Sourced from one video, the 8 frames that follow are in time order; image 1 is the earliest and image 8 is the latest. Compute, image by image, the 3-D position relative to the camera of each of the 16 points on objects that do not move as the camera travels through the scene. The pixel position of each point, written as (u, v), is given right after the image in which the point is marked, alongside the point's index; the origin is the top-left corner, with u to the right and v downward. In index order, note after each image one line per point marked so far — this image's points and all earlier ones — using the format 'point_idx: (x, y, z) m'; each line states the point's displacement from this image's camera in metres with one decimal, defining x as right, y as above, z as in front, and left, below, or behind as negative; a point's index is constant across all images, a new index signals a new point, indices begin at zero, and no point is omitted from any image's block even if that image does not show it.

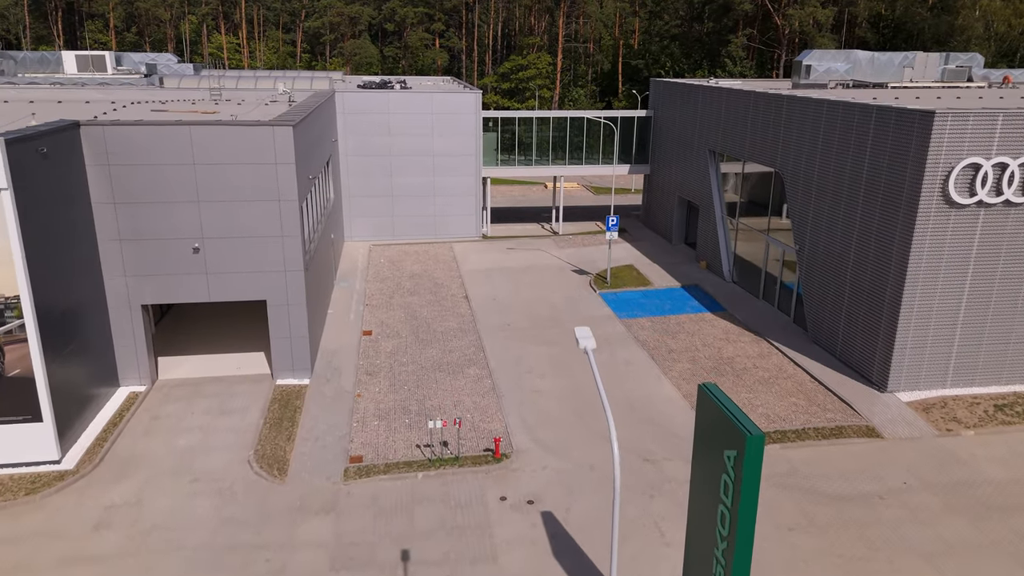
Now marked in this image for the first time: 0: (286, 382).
0: (-5.7, -2.4, +18.2) m
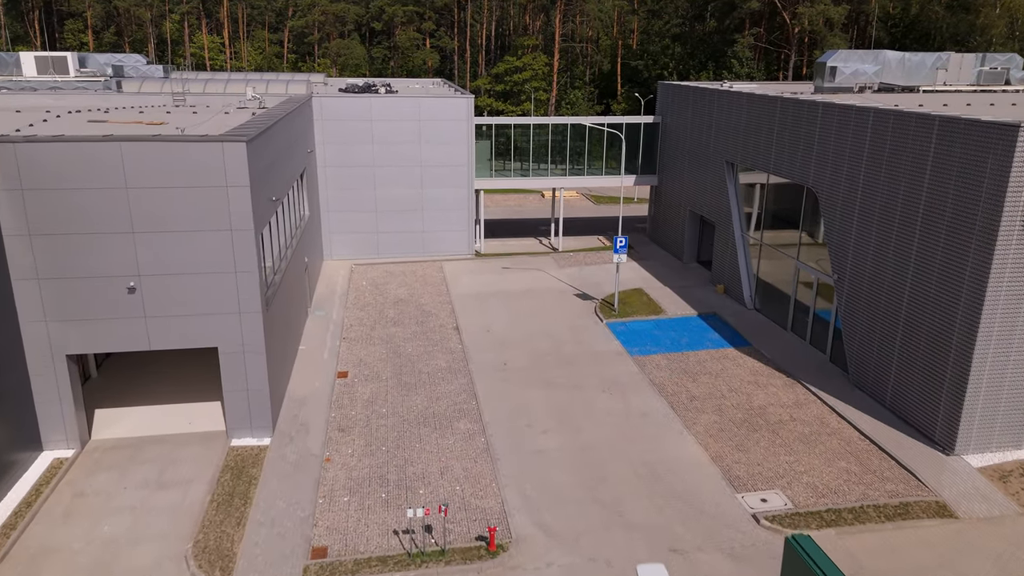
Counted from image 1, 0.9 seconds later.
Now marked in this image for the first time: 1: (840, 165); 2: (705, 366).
0: (-5.8, -3.3, +15.4) m
1: (+8.2, +3.1, +18.0) m
2: (+5.1, -2.1, +19.0) m
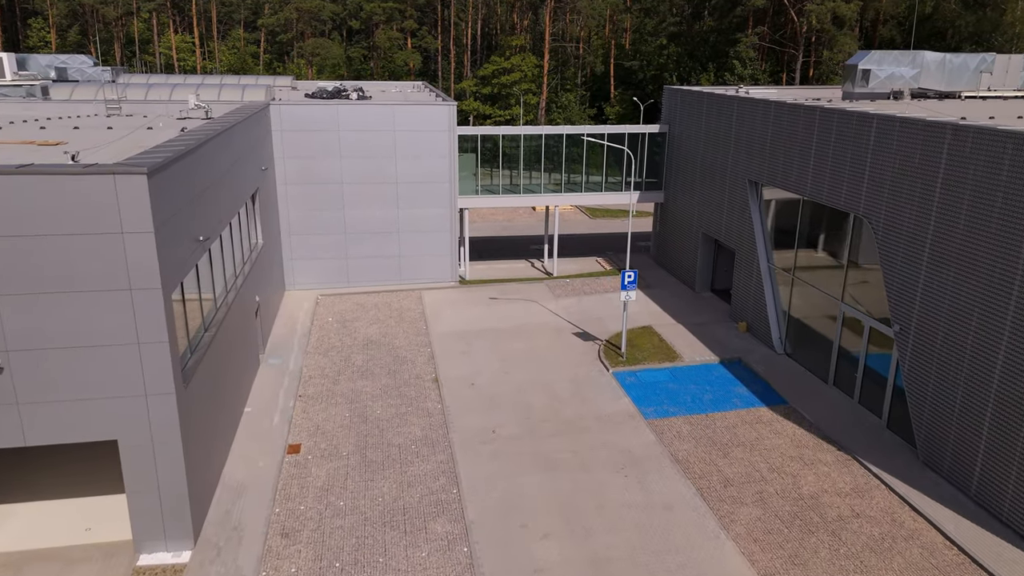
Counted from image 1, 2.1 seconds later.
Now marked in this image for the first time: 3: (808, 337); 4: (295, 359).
0: (-5.9, -4.5, +11.9) m
1: (+8.0, +2.0, +14.7) m
2: (+4.9, -3.2, +15.6) m
3: (+7.7, -1.3, +18.7) m
4: (-6.0, -2.0, +19.7) m
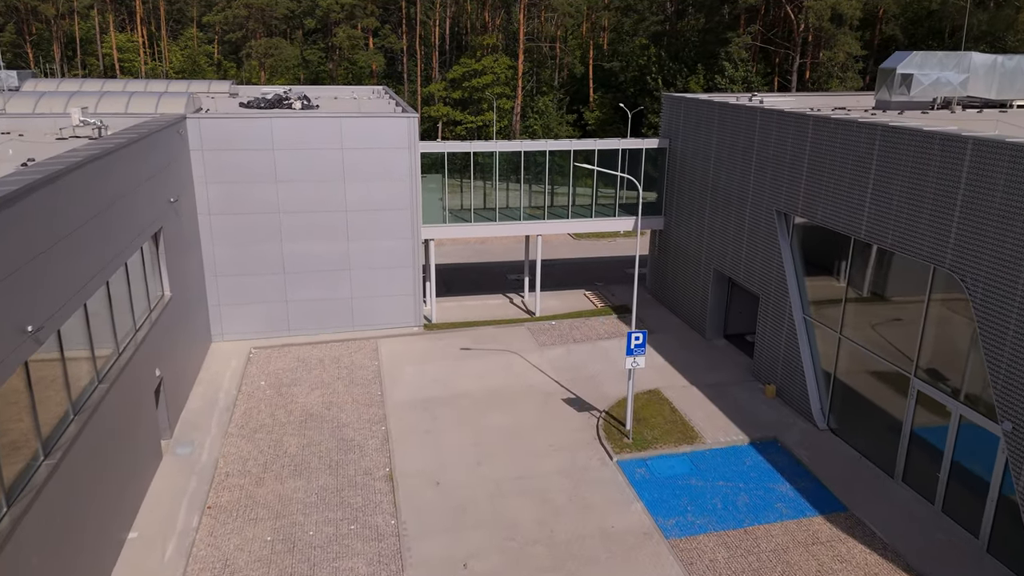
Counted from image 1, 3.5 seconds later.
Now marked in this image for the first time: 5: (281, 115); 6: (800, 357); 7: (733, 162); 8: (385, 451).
0: (-6.1, -6.0, +7.6) m
1: (+7.6, +0.7, +10.9) m
2: (+4.5, -4.5, +11.7) m
3: (+7.2, -2.5, +14.9) m
4: (-6.5, -3.4, +15.4) m
5: (-6.3, +4.7, +19.5) m
6: (+6.6, -1.6, +16.3) m
7: (+5.9, +3.3, +19.0) m
8: (-2.7, -3.5, +15.2) m
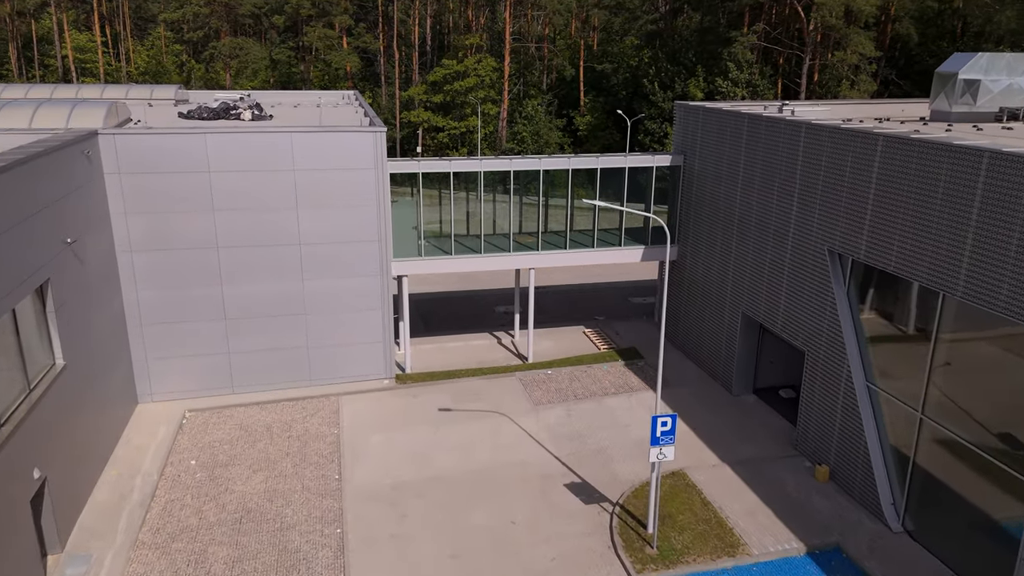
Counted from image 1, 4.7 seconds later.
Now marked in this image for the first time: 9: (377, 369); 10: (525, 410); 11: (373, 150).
0: (-6.1, -7.1, +4.1) m
1: (+7.5, -0.4, +7.6) m
2: (+4.5, -5.6, +8.4) m
3: (+7.1, -3.6, +11.6) m
4: (-6.7, -4.6, +11.9) m
5: (-6.6, +3.5, +16.0) m
6: (+6.4, -2.7, +13.1) m
7: (+5.6, +2.2, +15.7) m
8: (-2.9, -4.6, +11.8) m
9: (-3.5, -2.1, +18.4) m
10: (+0.3, -2.9, +16.8) m
11: (-3.3, +3.2, +16.9) m
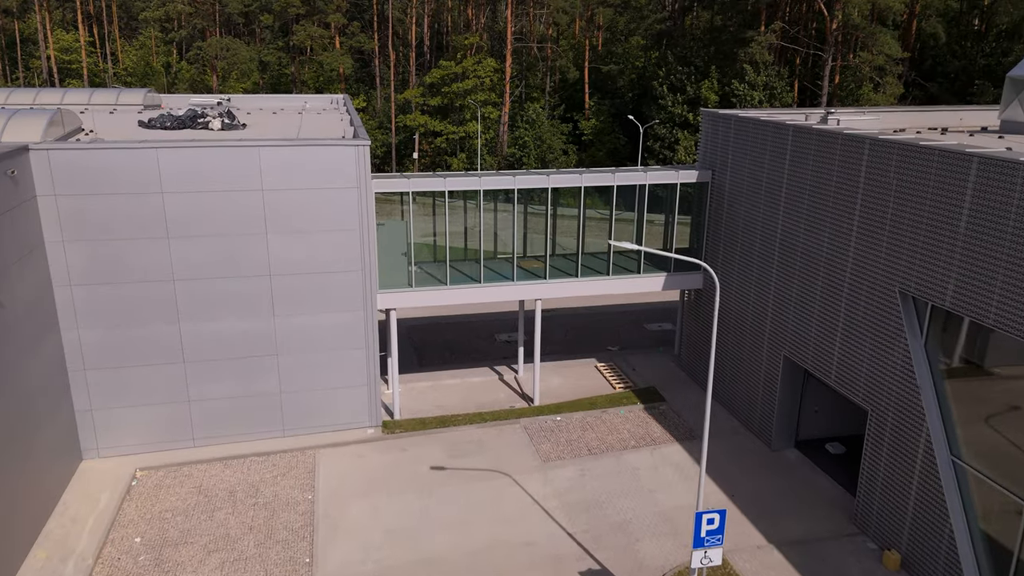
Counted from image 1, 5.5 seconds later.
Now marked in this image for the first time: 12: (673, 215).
0: (-6.1, -7.9, +1.7) m
1: (+7.6, -1.2, +5.3) m
2: (+4.6, -6.4, +6.0) m
3: (+7.2, -4.4, +9.3) m
4: (-6.6, -5.4, +9.5) m
5: (-6.5, +2.7, +13.6) m
6: (+6.5, -3.4, +10.7) m
7: (+5.7, +1.5, +13.3) m
8: (-2.8, -5.4, +9.4) m
9: (-3.4, -2.9, +16.1) m
10: (+0.4, -3.7, +14.5) m
11: (-3.2, +2.4, +14.6) m
12: (+3.9, +1.8, +17.2) m
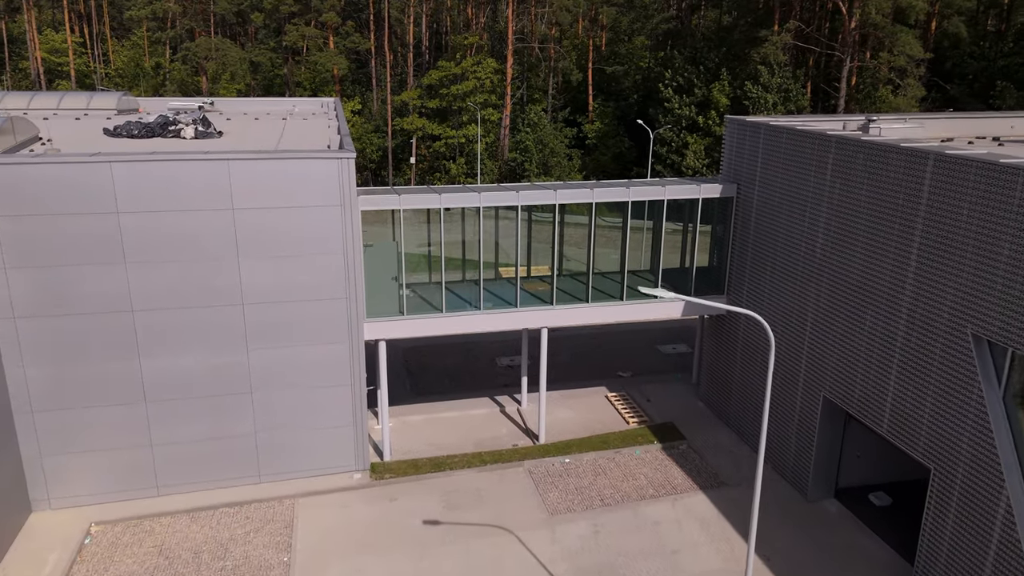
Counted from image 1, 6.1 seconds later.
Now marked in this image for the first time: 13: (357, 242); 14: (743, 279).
0: (-6.0, -8.5, 0.0) m
1: (+7.7, -1.7, +3.6) m
2: (+4.6, -6.9, +4.4) m
3: (+7.2, -5.0, +7.6) m
4: (-6.5, -5.9, +7.9) m
5: (-6.4, +2.2, +12.0) m
6: (+6.5, -4.0, +9.0) m
7: (+5.7, +0.9, +11.7) m
8: (-2.7, -5.9, +7.8) m
9: (-3.3, -3.4, +14.4) m
10: (+0.4, -4.2, +12.8) m
11: (-3.1, +1.9, +12.9) m
12: (+3.9, +1.2, +15.6) m
13: (-2.9, +0.9, +13.2) m
14: (+4.9, +0.3, +15.4) m
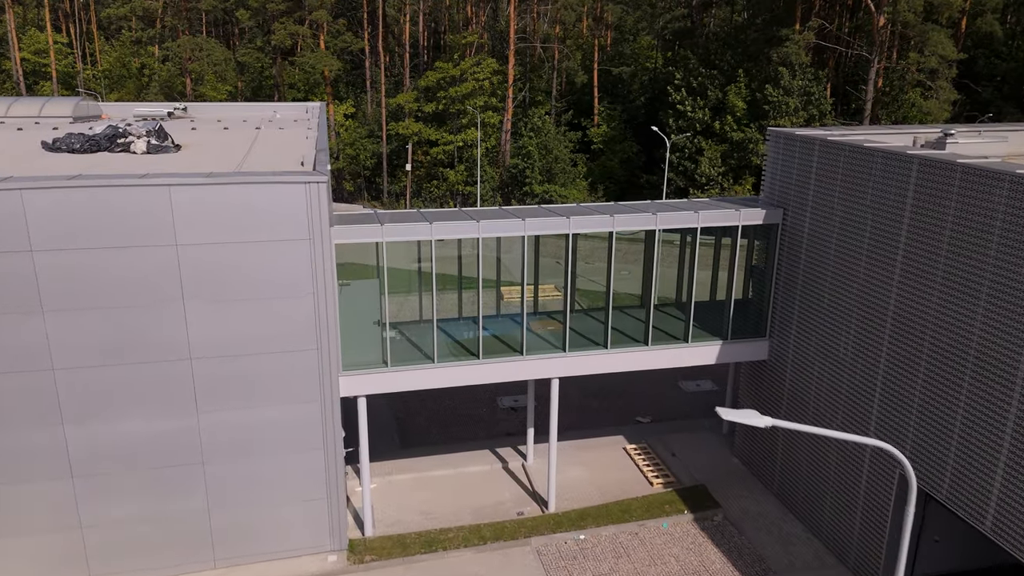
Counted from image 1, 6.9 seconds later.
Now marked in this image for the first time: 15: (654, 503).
0: (-5.9, -9.2, -2.3) m
1: (+7.7, -2.5, +1.3) m
2: (+4.7, -7.7, +2.1) m
3: (+7.3, -5.7, +5.3) m
4: (-6.4, -6.7, +5.6) m
5: (-6.4, +1.4, +9.7) m
6: (+6.6, -4.8, +6.7) m
7: (+5.8, +0.1, +9.4) m
8: (-2.6, -6.7, +5.5) m
9: (-3.2, -4.2, +12.1) m
10: (+0.5, -5.0, +10.5) m
11: (-3.0, +1.1, +10.6) m
12: (+4.0, +0.5, +13.2) m
13: (-2.8, +0.1, +10.9) m
14: (+5.0, -0.5, +13.1) m
15: (+2.6, -4.0, +13.3) m
